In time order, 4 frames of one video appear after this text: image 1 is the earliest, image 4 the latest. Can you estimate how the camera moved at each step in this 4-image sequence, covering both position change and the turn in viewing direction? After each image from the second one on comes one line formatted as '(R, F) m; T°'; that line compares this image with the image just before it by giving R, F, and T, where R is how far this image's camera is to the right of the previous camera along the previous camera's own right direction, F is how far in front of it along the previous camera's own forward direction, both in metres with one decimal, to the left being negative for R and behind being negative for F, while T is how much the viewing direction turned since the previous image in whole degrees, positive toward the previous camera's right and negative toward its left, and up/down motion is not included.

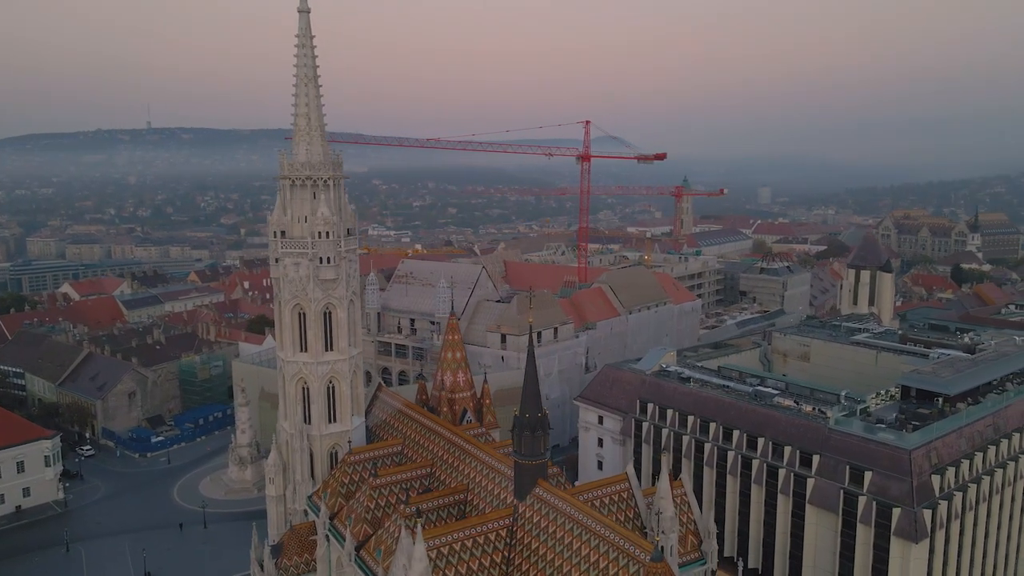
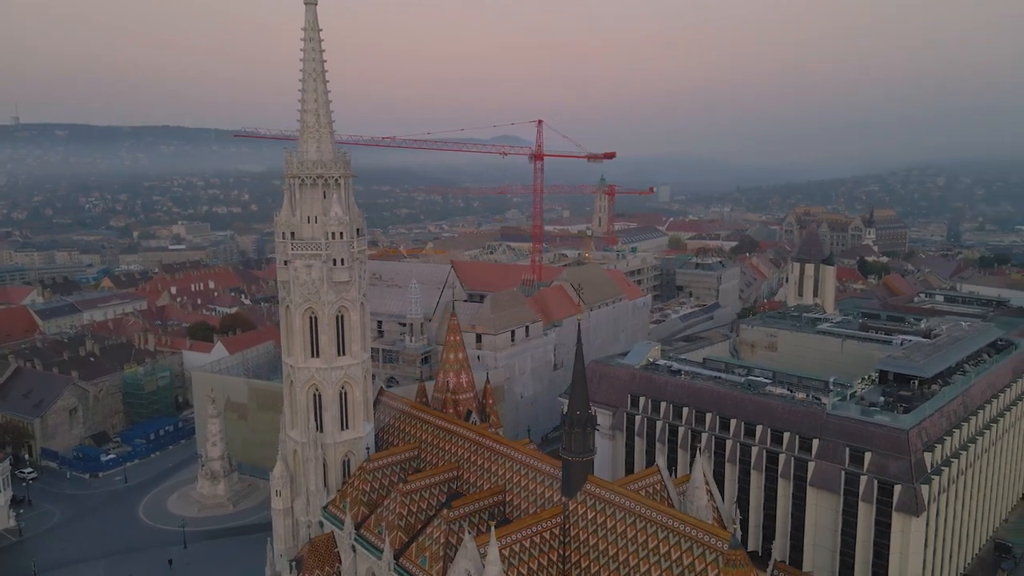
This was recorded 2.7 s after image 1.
(-4.6, +0.4) m; +7°
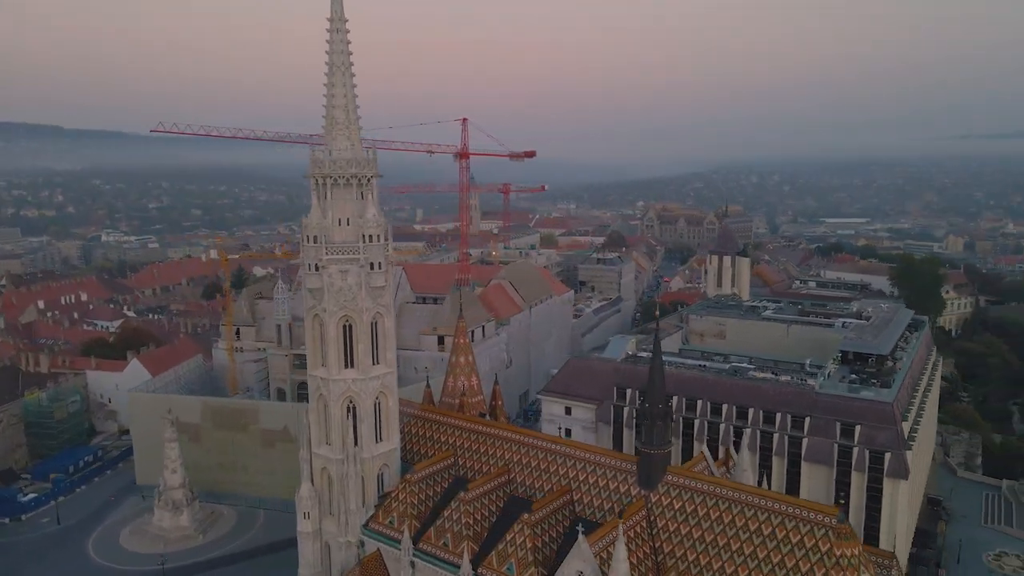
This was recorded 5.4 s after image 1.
(-7.6, +1.0) m; +12°
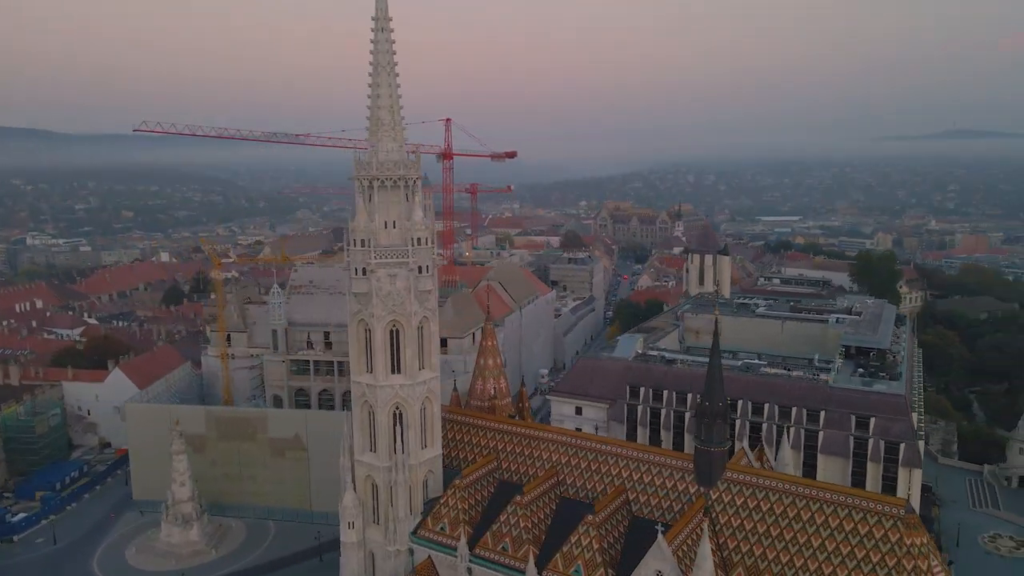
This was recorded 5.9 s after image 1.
(-4.1, +0.2) m; +5°
